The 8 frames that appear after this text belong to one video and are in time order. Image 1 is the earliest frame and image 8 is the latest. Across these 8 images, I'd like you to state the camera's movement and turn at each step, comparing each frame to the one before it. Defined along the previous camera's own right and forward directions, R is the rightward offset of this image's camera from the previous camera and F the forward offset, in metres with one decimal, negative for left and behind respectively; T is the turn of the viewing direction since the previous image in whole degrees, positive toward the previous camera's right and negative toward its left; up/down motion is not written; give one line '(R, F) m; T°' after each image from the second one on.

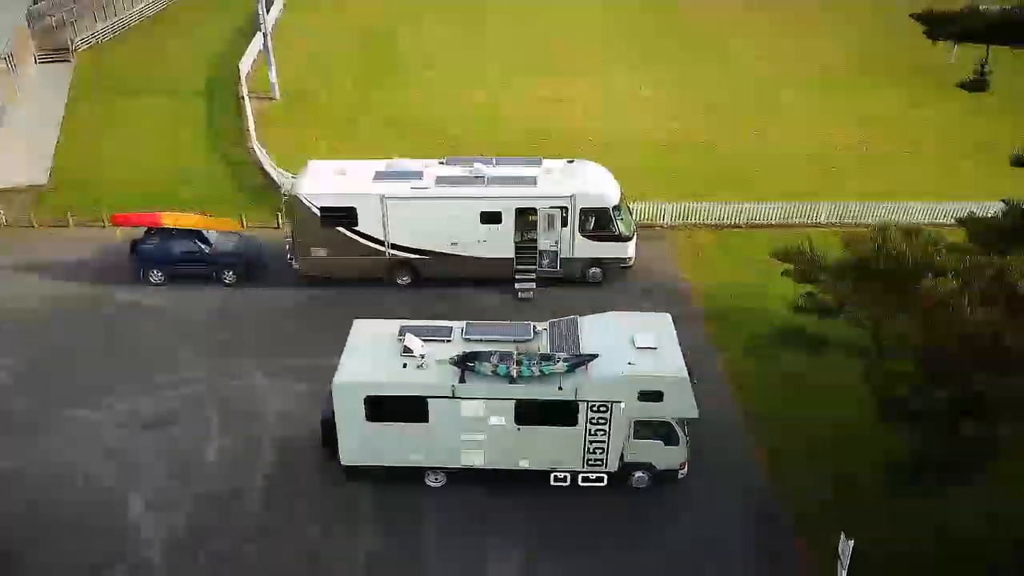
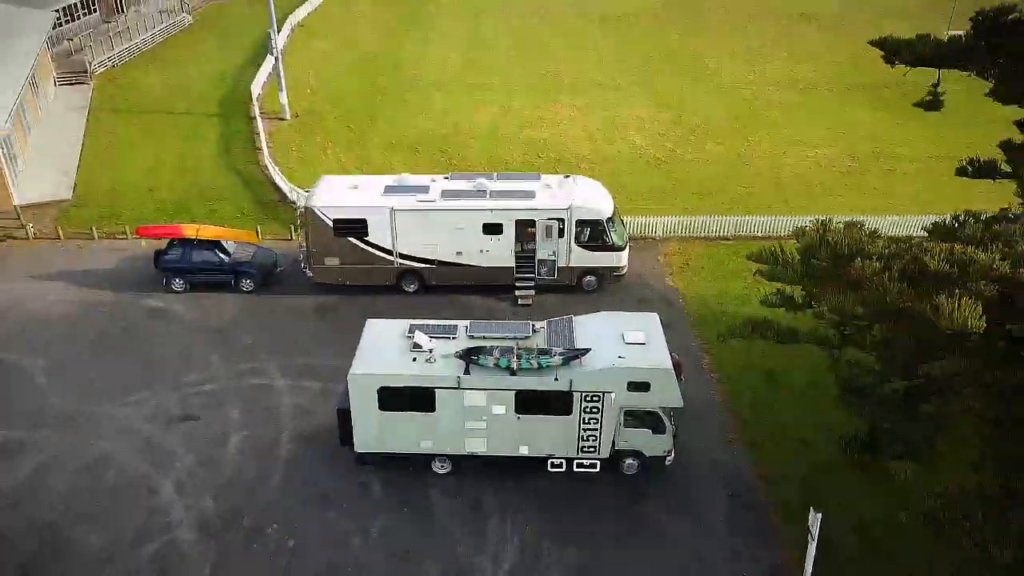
(0.0, -0.8) m; 0°
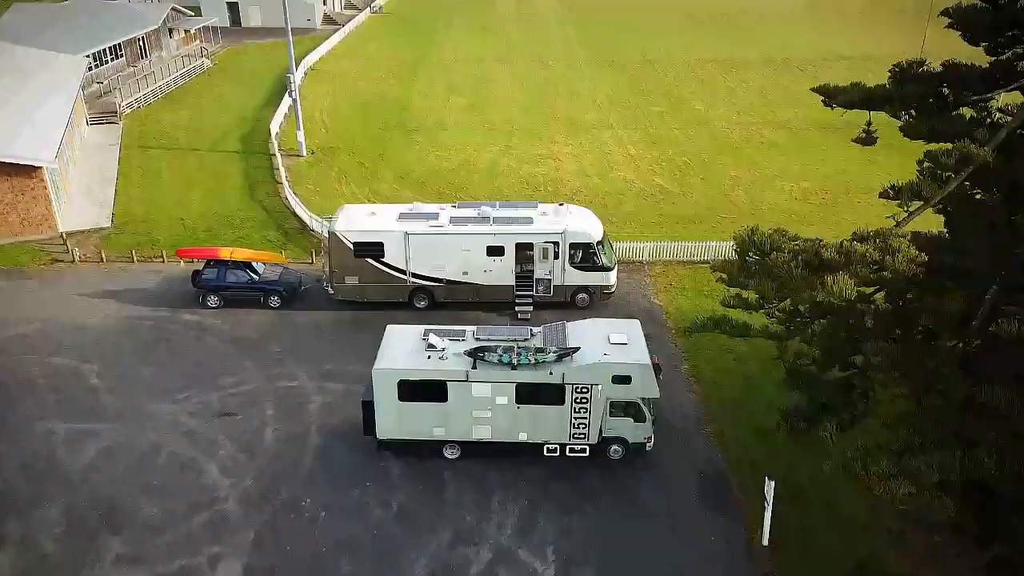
(0.0, -1.4) m; 0°
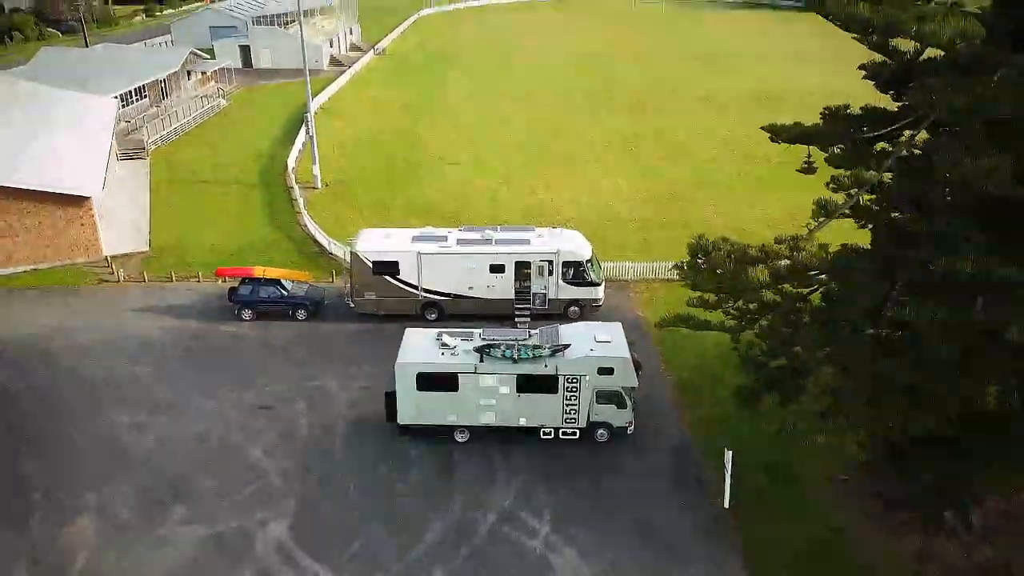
(-0.1, -1.8) m; 0°
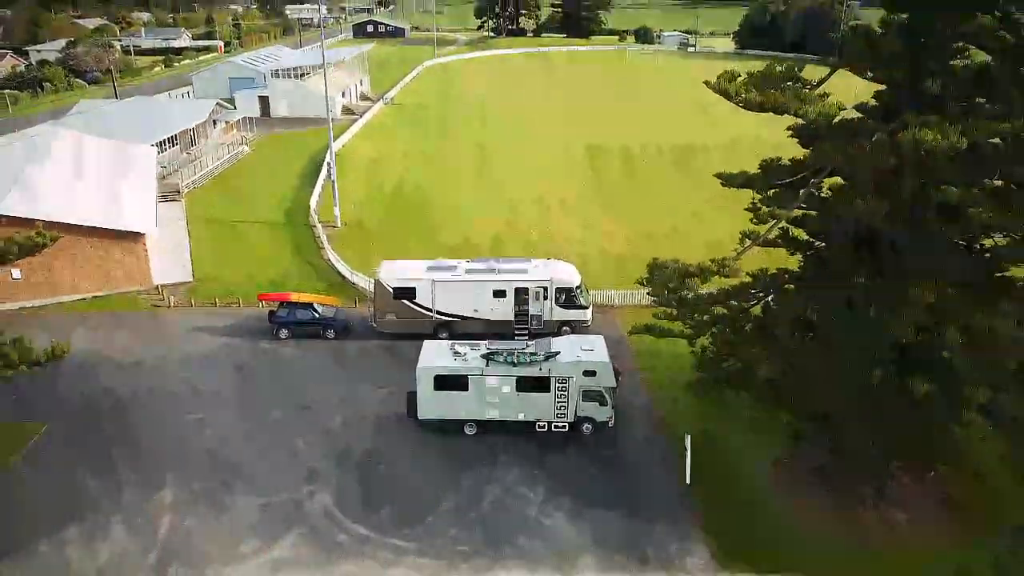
(0.0, -2.5) m; 0°
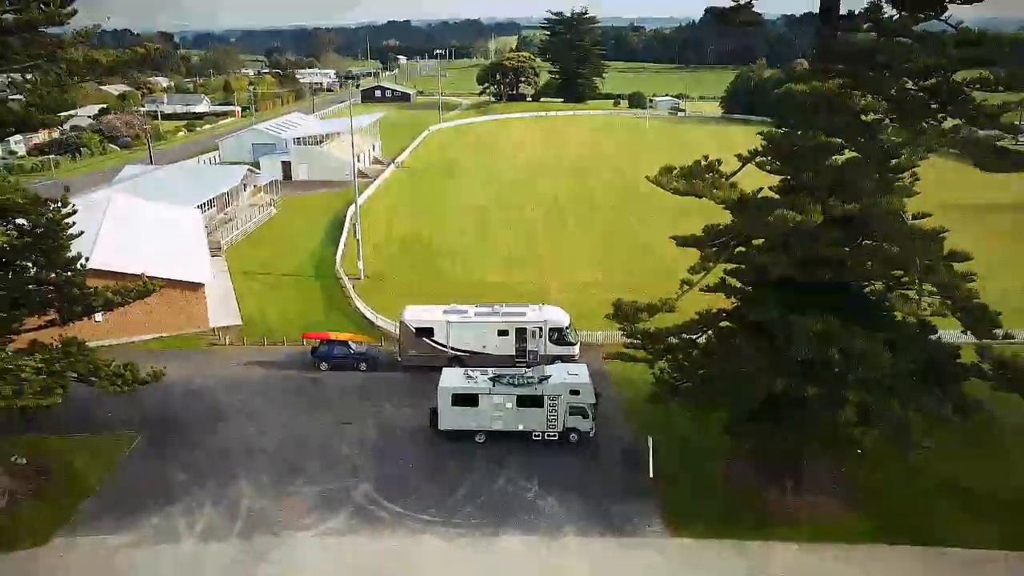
(0.0, -3.9) m; 0°
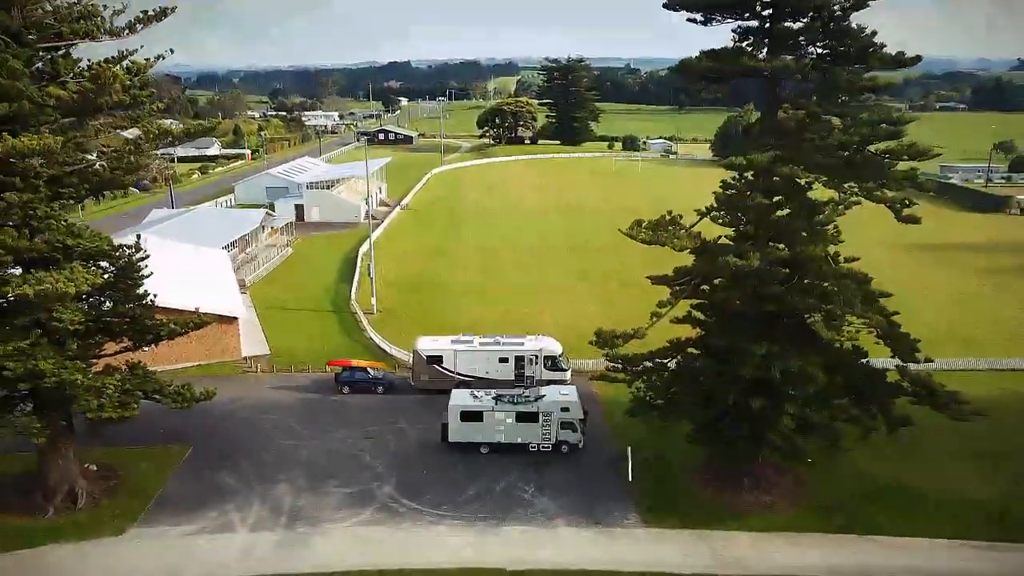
(0.0, -3.1) m; 0°
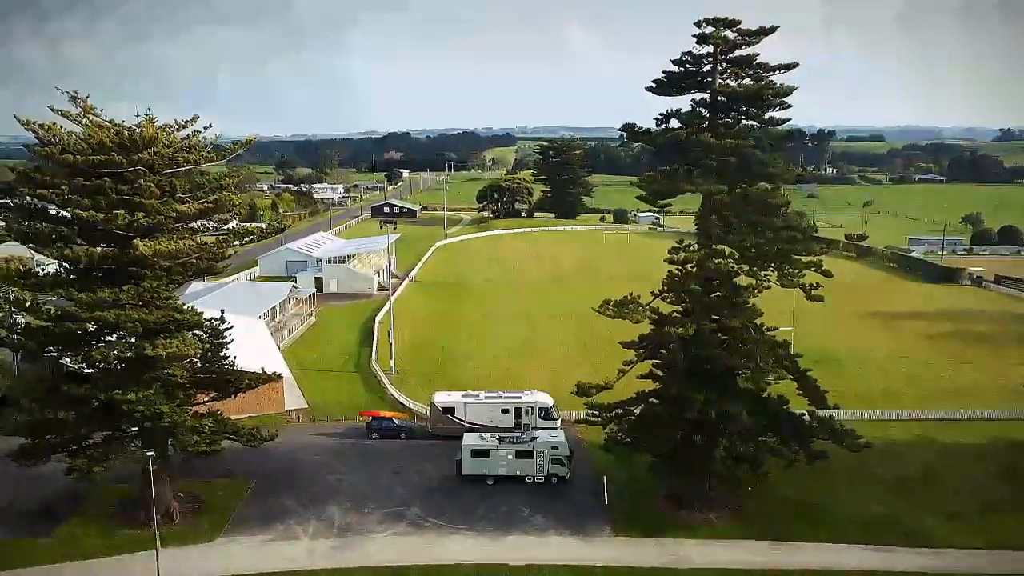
(-0.1, -5.6) m; 0°
